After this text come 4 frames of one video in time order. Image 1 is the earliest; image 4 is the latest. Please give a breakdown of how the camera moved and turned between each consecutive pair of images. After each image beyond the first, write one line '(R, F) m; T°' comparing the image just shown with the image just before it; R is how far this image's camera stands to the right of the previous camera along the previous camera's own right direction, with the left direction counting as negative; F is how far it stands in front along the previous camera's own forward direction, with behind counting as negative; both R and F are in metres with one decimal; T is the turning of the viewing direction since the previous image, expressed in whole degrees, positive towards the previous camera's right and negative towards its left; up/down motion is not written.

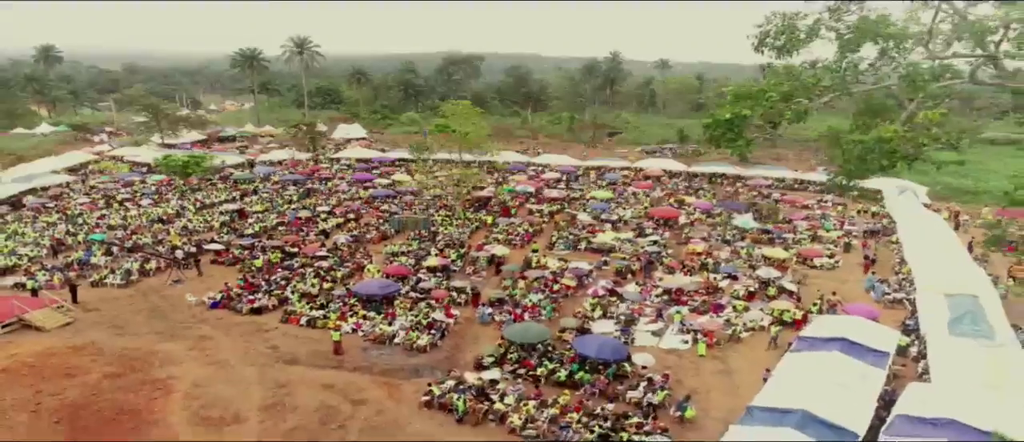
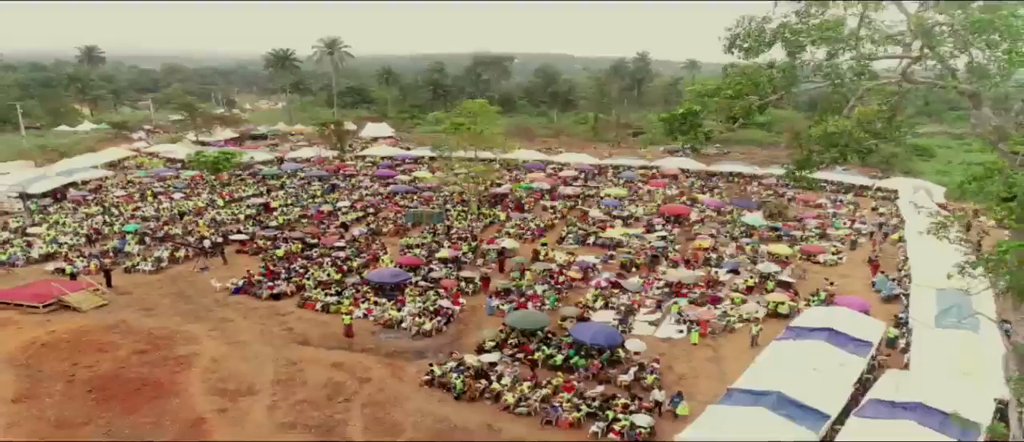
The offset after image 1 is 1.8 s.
(+0.8, -0.9) m; -2°
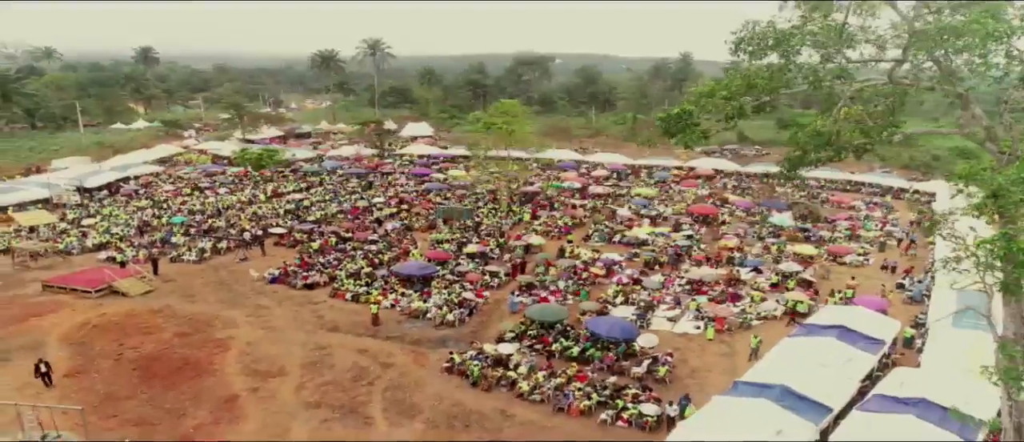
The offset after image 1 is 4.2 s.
(+0.6, -0.6) m; -3°
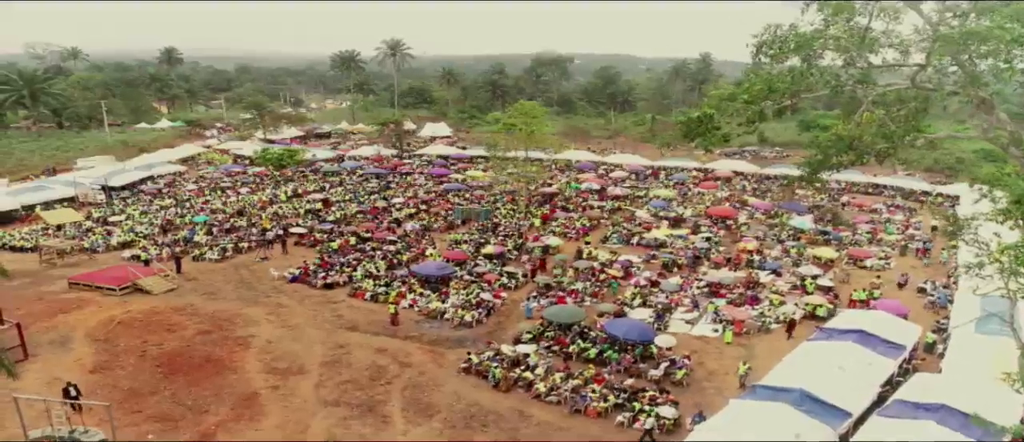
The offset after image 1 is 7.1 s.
(0.0, -0.1) m; -2°
